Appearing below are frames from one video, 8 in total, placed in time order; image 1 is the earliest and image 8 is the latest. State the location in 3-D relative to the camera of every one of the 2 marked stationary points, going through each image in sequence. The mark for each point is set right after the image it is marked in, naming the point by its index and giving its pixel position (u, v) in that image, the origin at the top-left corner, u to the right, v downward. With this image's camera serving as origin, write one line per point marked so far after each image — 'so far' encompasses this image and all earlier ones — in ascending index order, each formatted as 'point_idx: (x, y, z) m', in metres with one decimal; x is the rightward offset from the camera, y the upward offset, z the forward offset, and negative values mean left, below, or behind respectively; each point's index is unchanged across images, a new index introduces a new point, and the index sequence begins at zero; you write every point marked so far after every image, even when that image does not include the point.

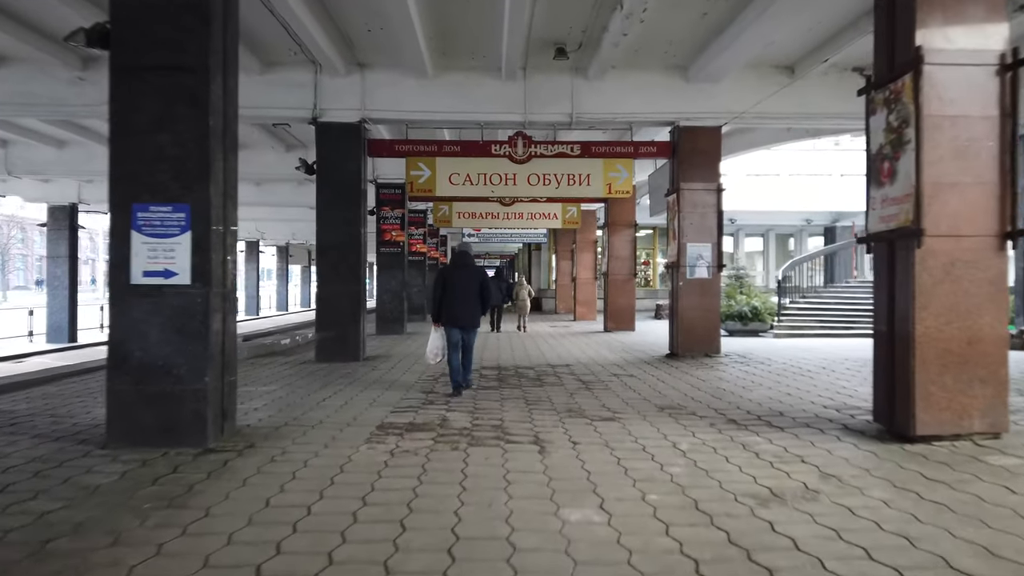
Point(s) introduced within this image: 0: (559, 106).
0: (+0.7, +2.6, +10.7) m
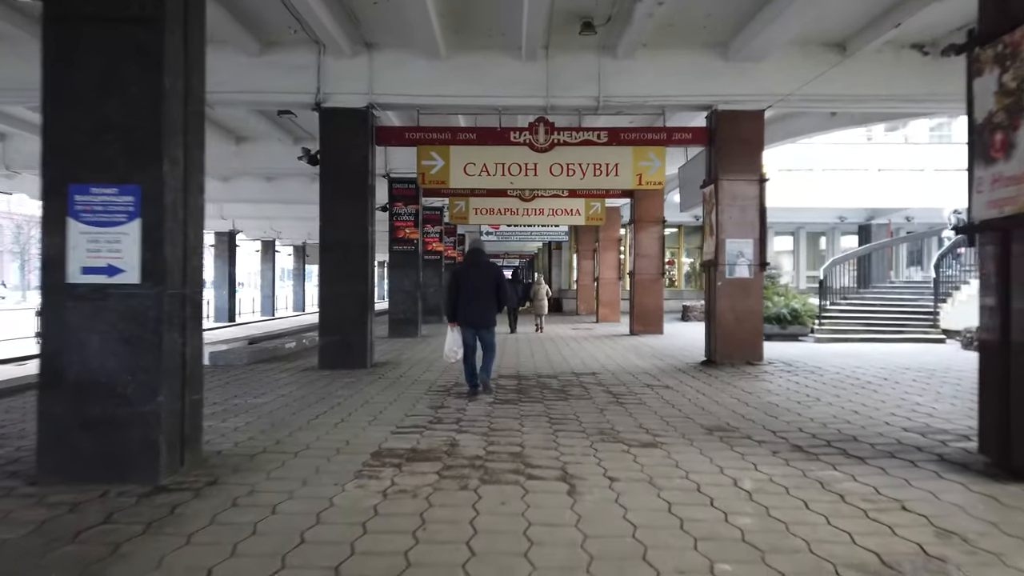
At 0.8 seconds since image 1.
0: (+1.0, +2.6, +9.7) m
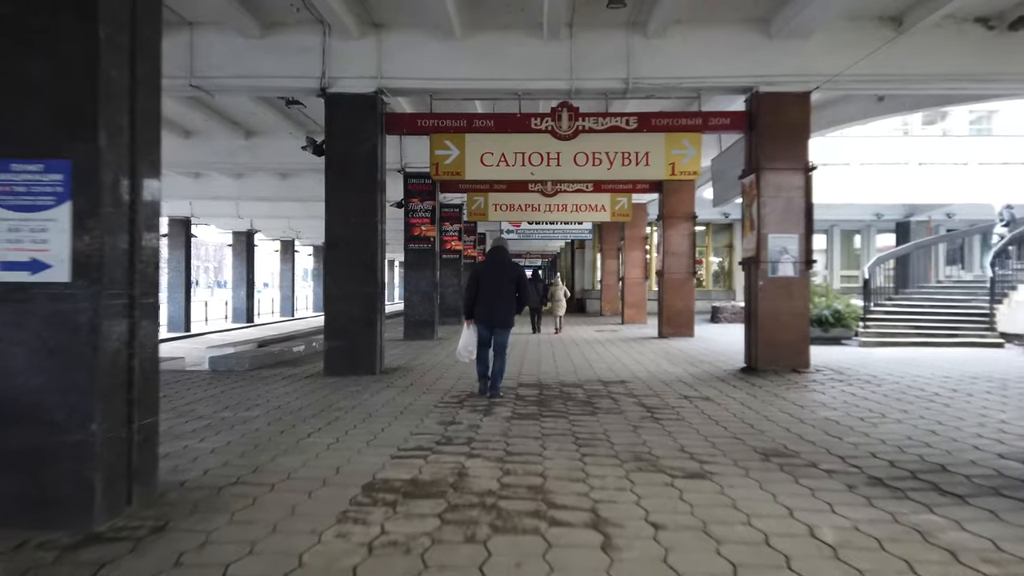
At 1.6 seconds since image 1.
0: (+1.2, +2.6, +8.9) m
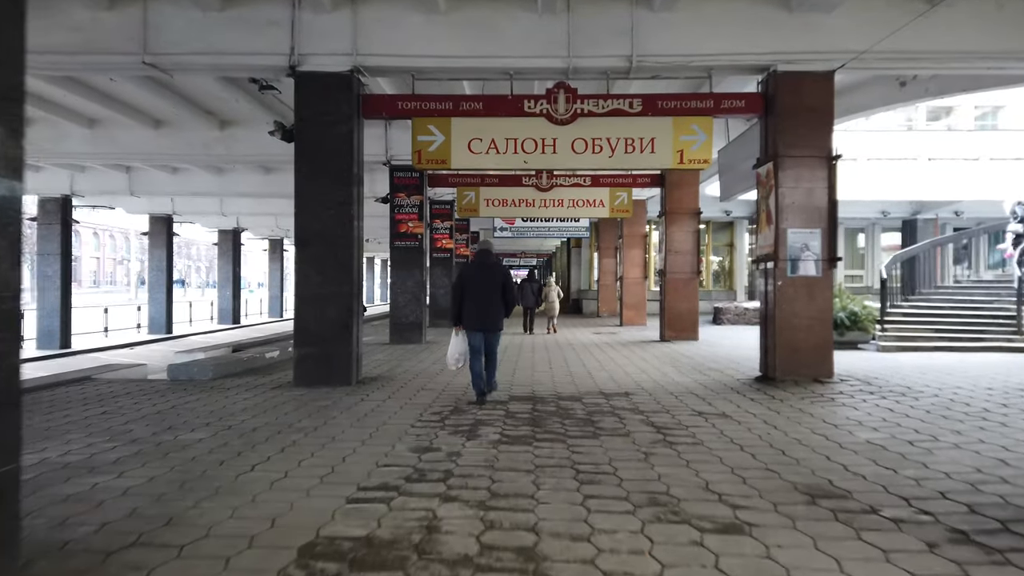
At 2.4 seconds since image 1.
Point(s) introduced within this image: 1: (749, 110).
0: (+1.1, +2.6, +8.0) m
1: (+2.6, +2.0, +8.2) m
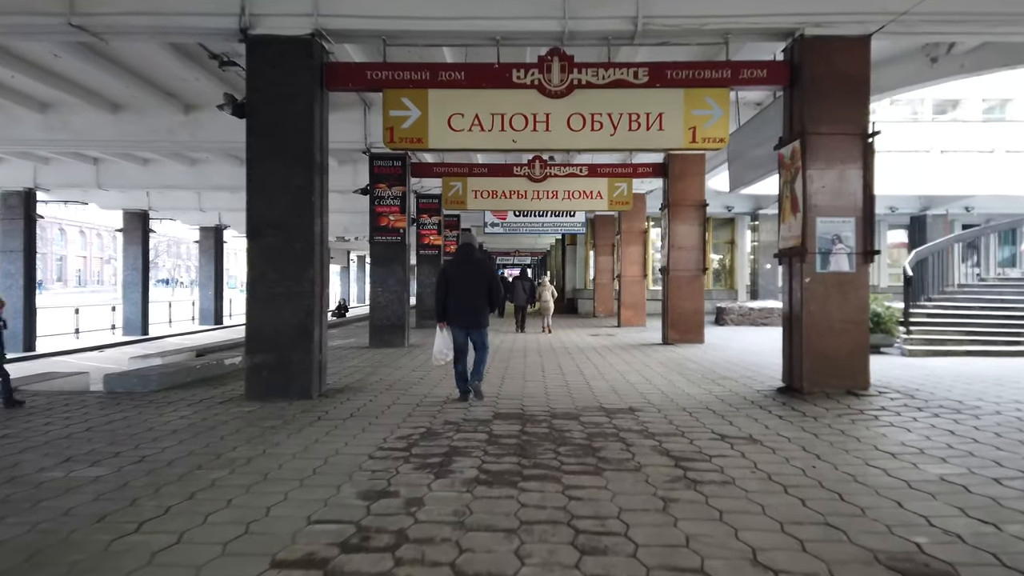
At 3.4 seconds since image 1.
0: (+1.0, +2.6, +6.9) m
1: (+2.5, +2.0, +7.1) m
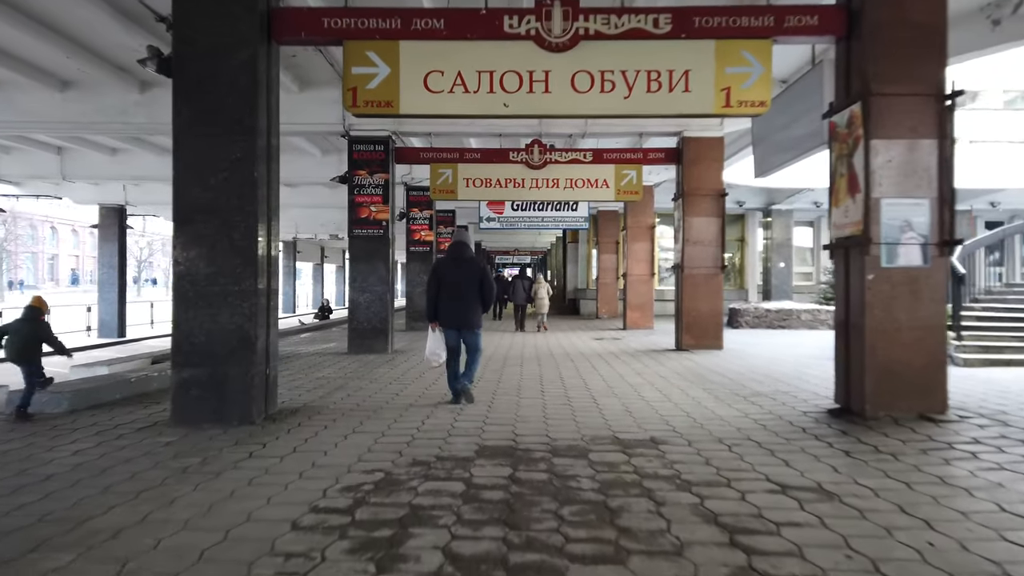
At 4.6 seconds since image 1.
0: (+0.9, +2.6, +5.5) m
1: (+2.4, +2.0, +5.7) m
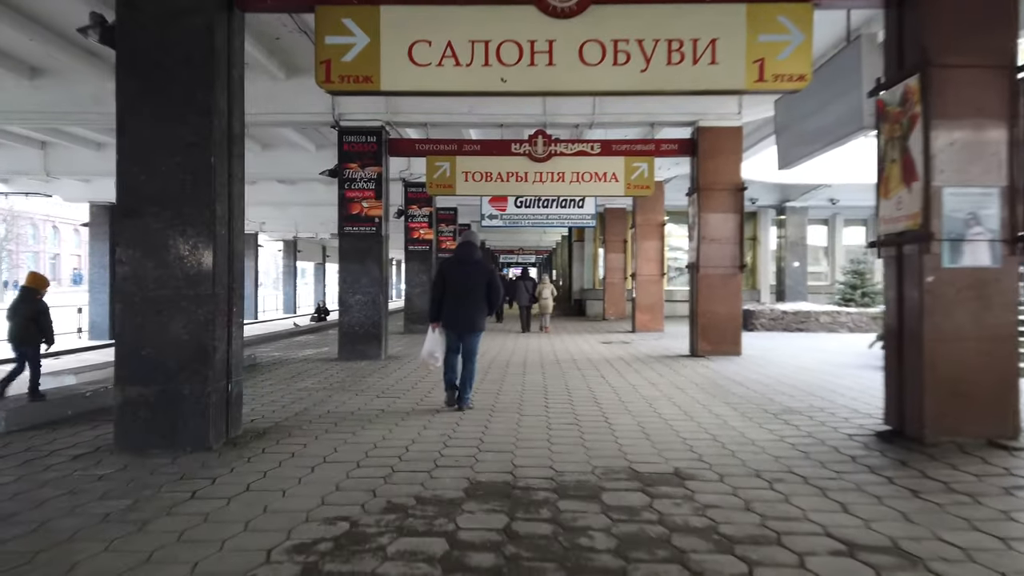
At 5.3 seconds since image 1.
0: (+0.9, +2.6, +4.7) m
1: (+2.4, +2.0, +4.9) m
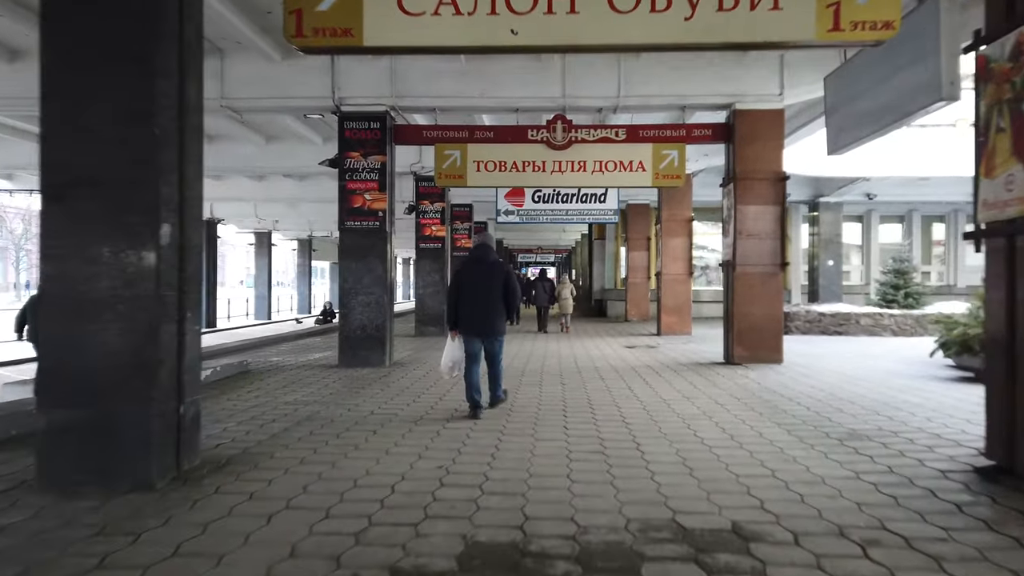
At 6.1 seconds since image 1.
0: (+1.0, +2.6, +3.7) m
1: (+2.5, +2.0, +3.9) m
